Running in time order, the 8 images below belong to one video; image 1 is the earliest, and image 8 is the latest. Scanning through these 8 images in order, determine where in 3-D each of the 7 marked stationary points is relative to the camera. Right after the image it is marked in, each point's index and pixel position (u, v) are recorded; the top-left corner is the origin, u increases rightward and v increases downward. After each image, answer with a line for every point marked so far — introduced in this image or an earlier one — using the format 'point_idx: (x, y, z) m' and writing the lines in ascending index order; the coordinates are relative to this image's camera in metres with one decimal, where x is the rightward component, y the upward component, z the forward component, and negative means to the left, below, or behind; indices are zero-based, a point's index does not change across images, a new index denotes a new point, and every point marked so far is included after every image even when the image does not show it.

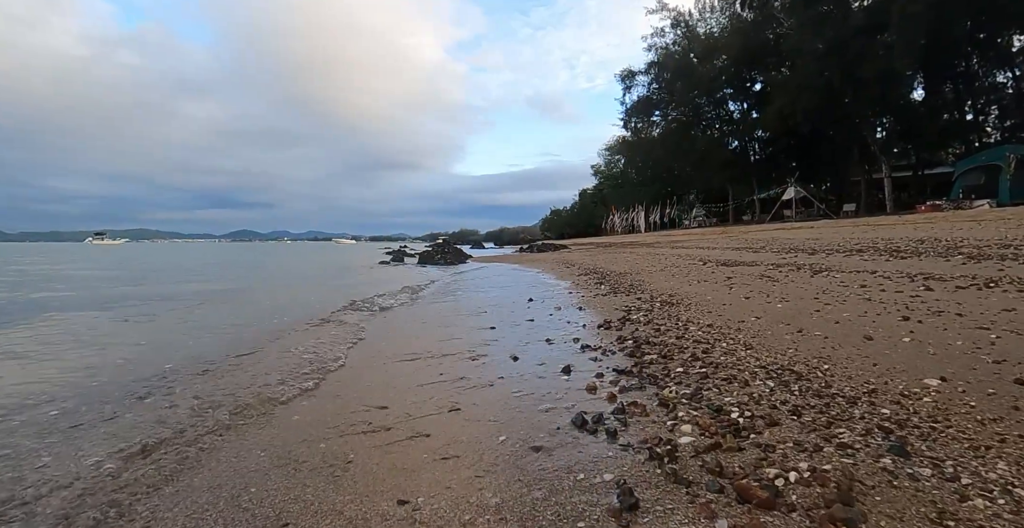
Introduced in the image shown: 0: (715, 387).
0: (+1.8, -1.1, +3.8) m
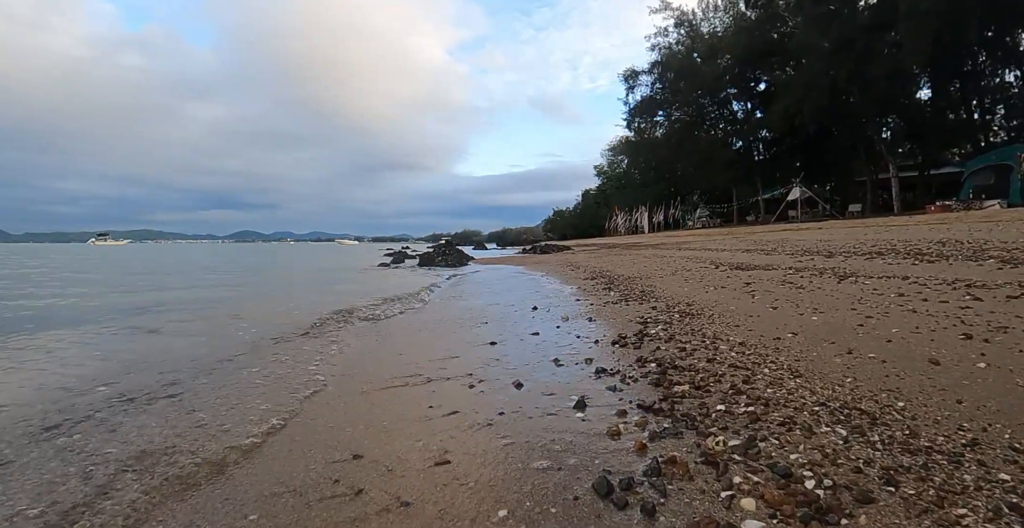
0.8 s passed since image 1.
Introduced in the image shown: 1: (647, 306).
0: (+1.8, -1.2, +3.0) m
1: (+2.6, -0.8, +8.4) m
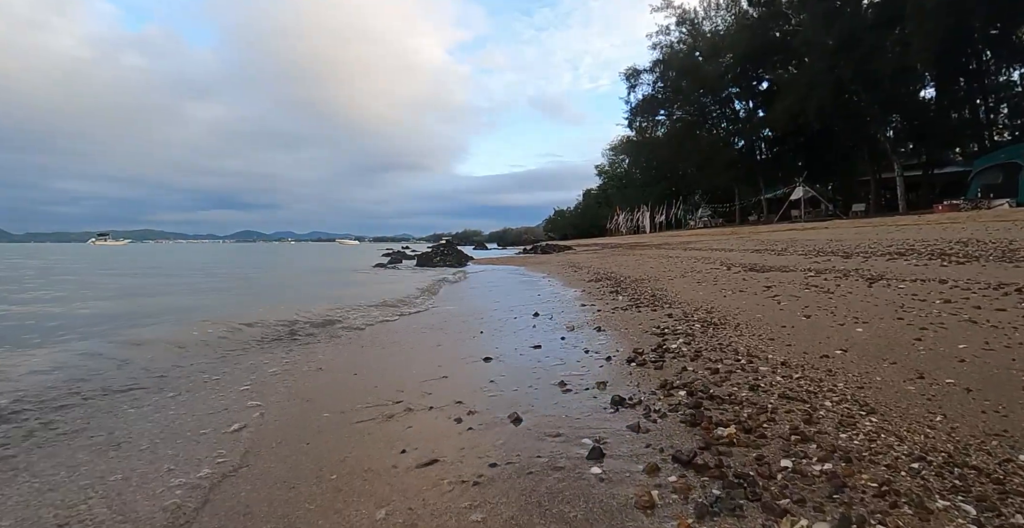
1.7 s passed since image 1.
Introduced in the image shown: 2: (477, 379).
0: (+1.7, -1.2, +2.1) m
1: (+2.5, -0.8, +7.5) m
2: (-0.4, -1.2, +4.8) m
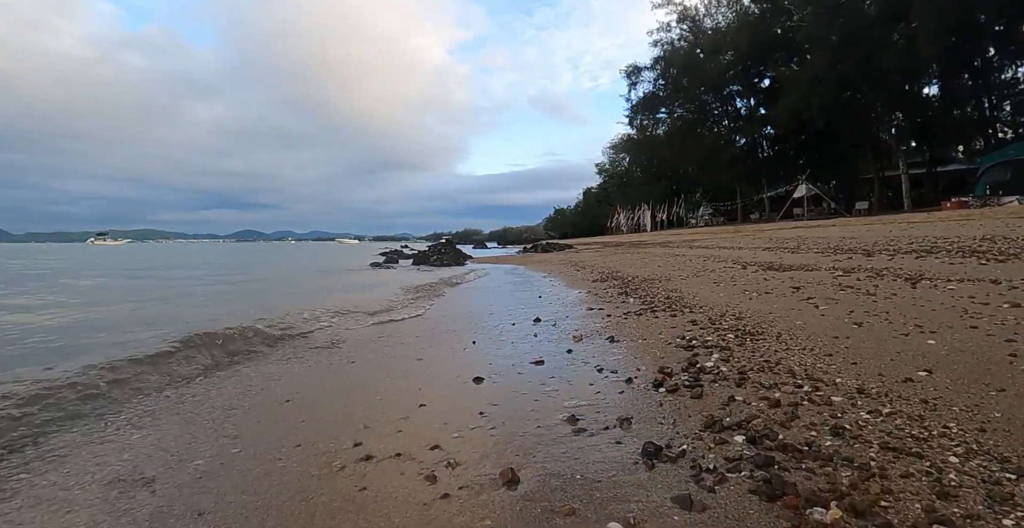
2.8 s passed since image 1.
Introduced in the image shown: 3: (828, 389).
0: (+1.7, -1.2, +1.1) m
1: (+2.5, -0.8, +6.4) m
2: (-0.4, -1.2, +3.8) m
3: (+2.5, -1.0, +3.5) m
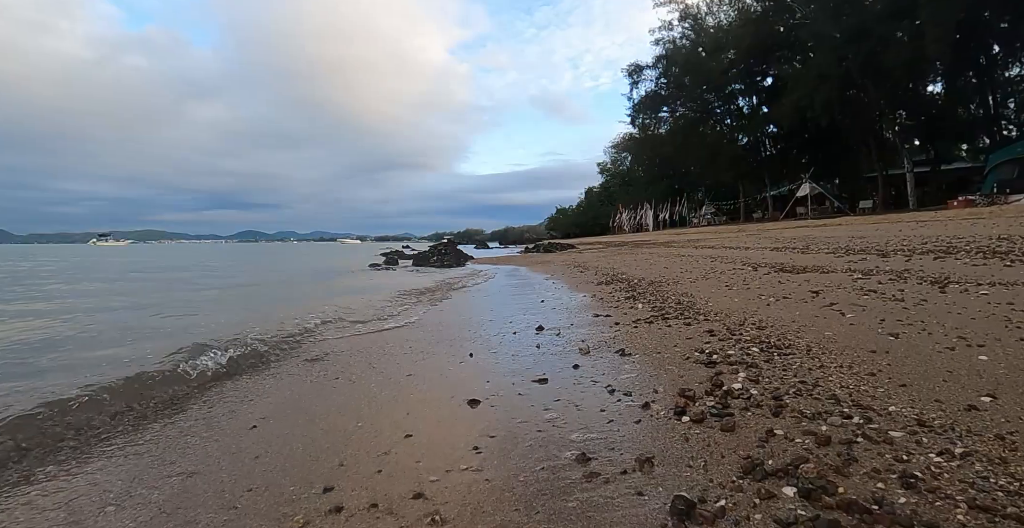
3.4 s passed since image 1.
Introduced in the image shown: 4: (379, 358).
0: (+1.7, -1.3, +0.6) m
1: (+2.5, -0.9, +5.9) m
2: (-0.4, -1.3, +3.3) m
3: (+2.5, -1.1, +3.0) m
4: (-1.7, -1.2, +5.7) m
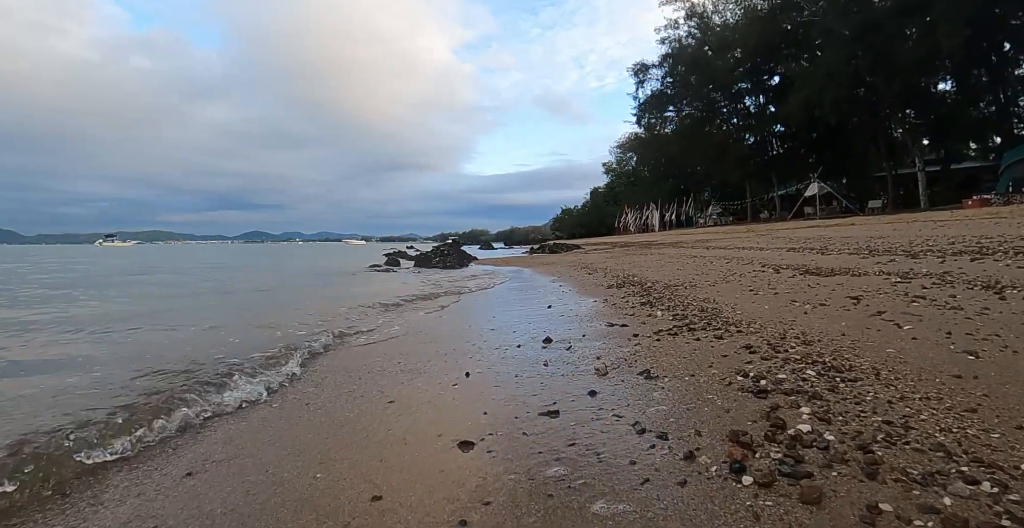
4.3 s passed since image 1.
0: (+1.7, -1.3, -0.3) m
1: (+2.6, -0.9, +5.1) m
2: (-0.4, -1.3, +2.5) m
3: (+2.5, -1.1, +2.2) m
4: (-1.7, -1.2, +4.9) m
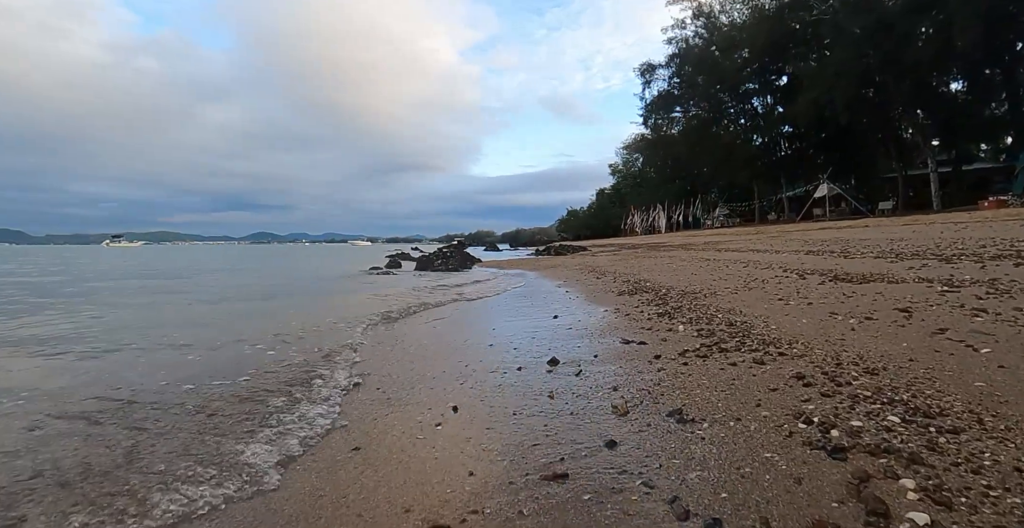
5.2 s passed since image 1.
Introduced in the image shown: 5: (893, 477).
0: (+1.6, -1.4, -1.1) m
1: (+2.5, -1.0, +4.2) m
2: (-0.4, -1.4, +1.6) m
3: (+2.5, -1.2, +1.3) m
4: (-1.7, -1.3, +4.1) m
5: (+2.0, -1.1, +2.4) m
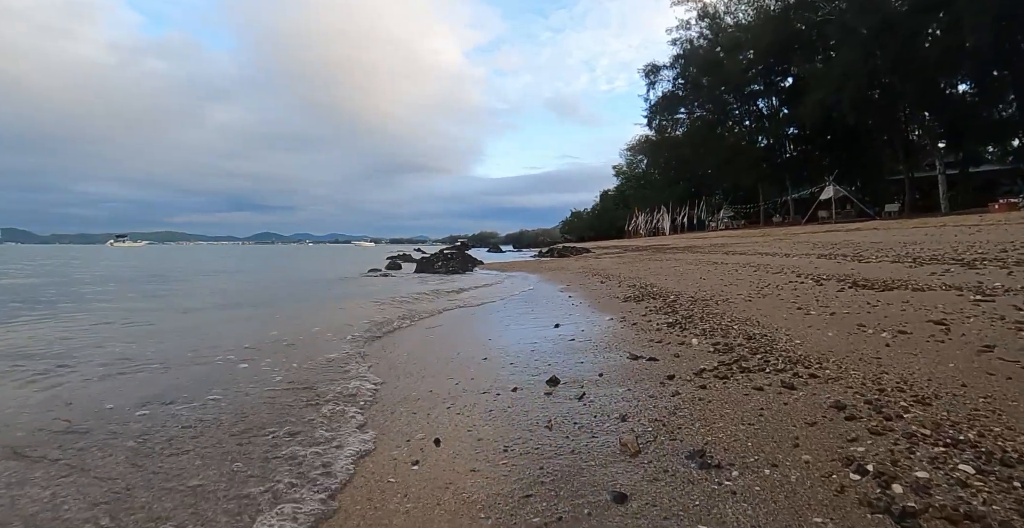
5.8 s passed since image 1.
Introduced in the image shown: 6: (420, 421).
0: (+1.5, -1.5, -1.7) m
1: (+2.5, -1.1, +3.6) m
2: (-0.5, -1.5, +1.1) m
3: (+2.4, -1.3, +0.7) m
4: (-1.7, -1.4, +3.5) m
5: (+2.0, -1.2, +1.9) m
6: (-0.8, -1.4, +3.9) m
